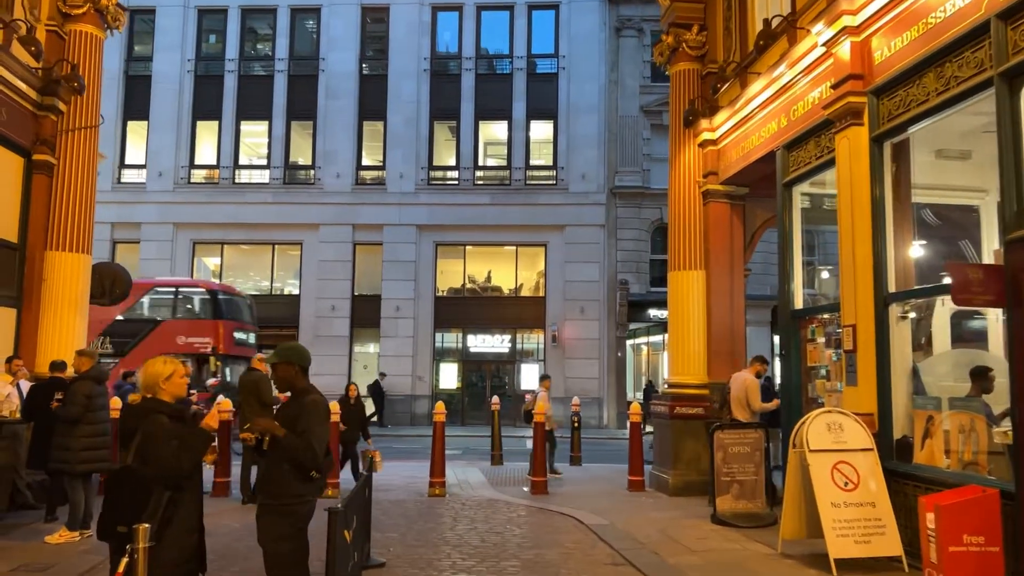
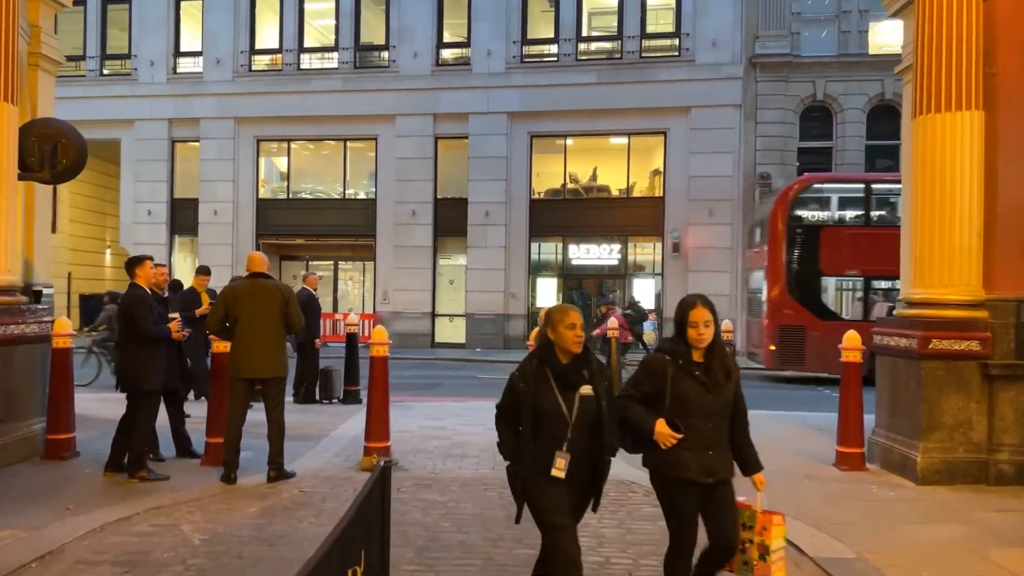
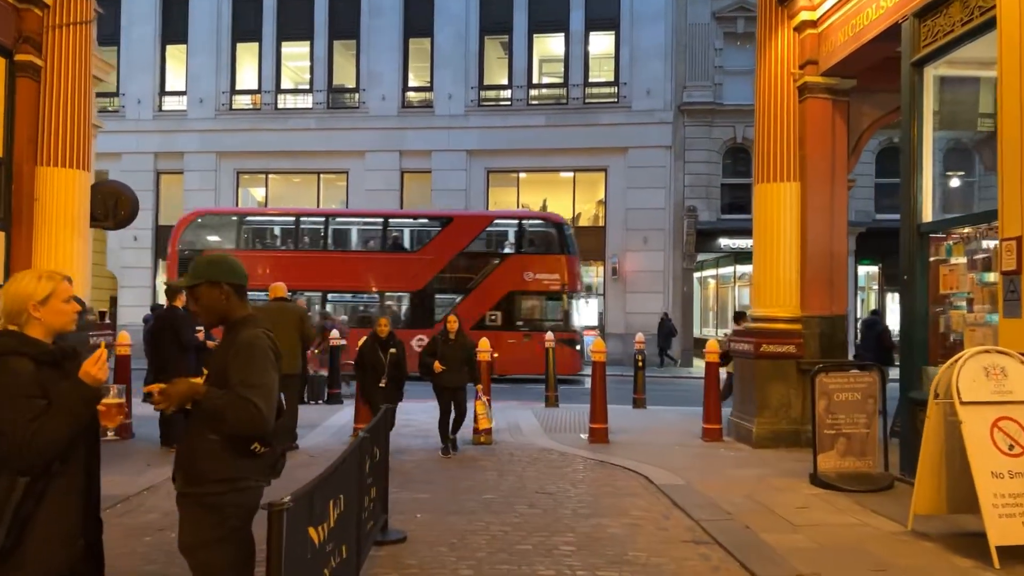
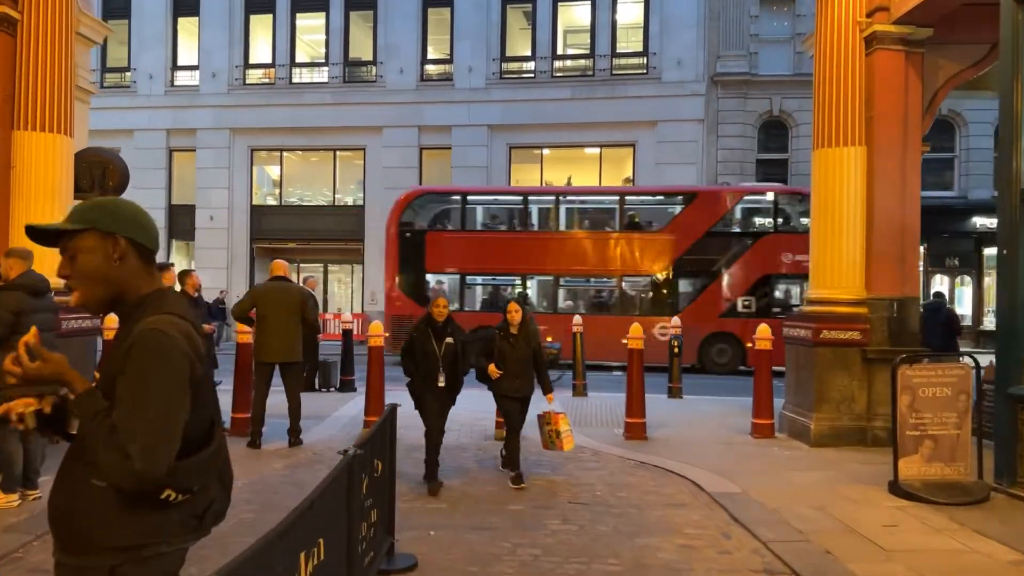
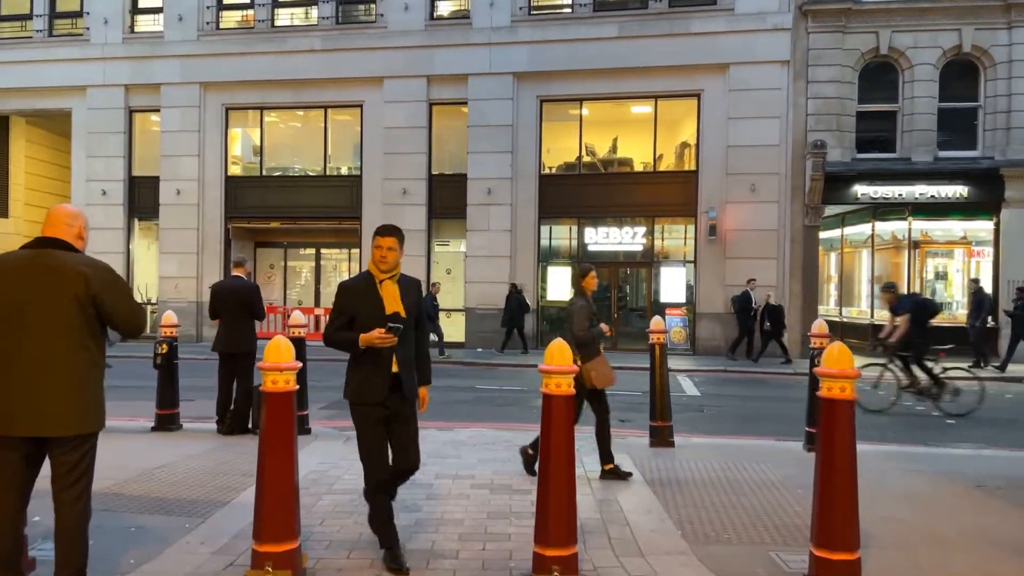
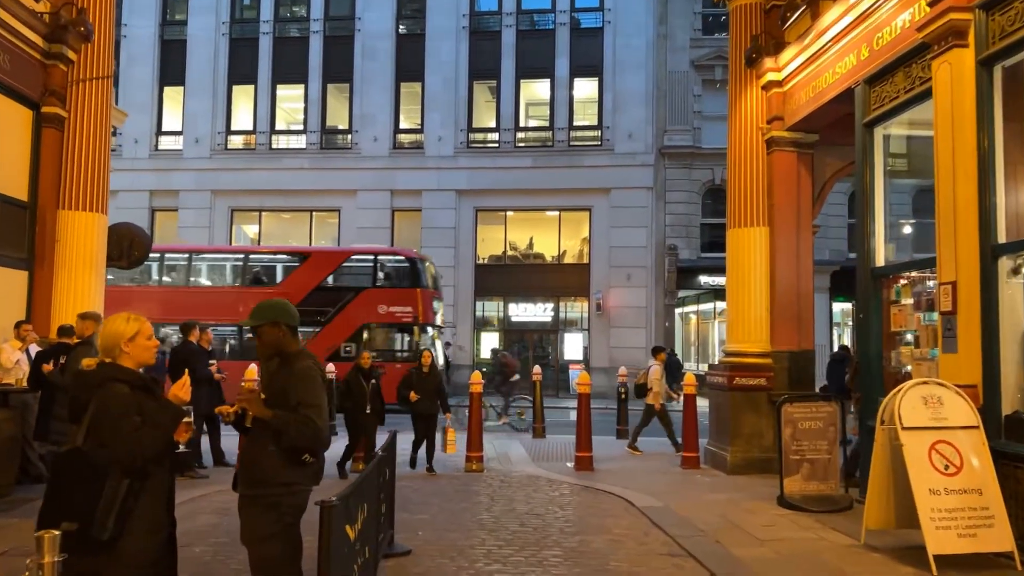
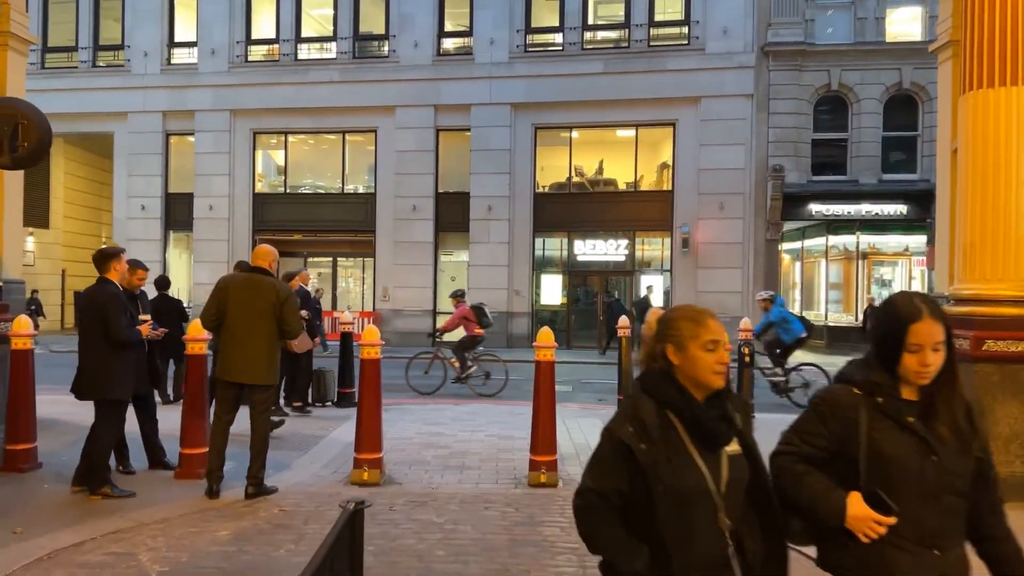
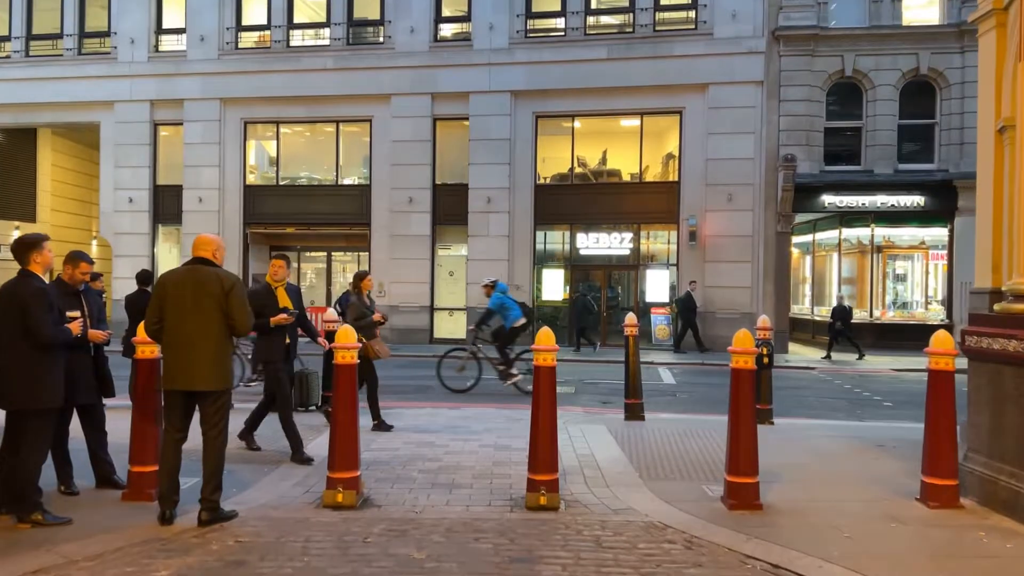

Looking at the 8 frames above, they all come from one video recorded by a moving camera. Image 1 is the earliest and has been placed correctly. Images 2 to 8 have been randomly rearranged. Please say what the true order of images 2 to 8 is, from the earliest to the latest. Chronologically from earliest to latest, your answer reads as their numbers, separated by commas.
6, 3, 4, 2, 7, 8, 5
